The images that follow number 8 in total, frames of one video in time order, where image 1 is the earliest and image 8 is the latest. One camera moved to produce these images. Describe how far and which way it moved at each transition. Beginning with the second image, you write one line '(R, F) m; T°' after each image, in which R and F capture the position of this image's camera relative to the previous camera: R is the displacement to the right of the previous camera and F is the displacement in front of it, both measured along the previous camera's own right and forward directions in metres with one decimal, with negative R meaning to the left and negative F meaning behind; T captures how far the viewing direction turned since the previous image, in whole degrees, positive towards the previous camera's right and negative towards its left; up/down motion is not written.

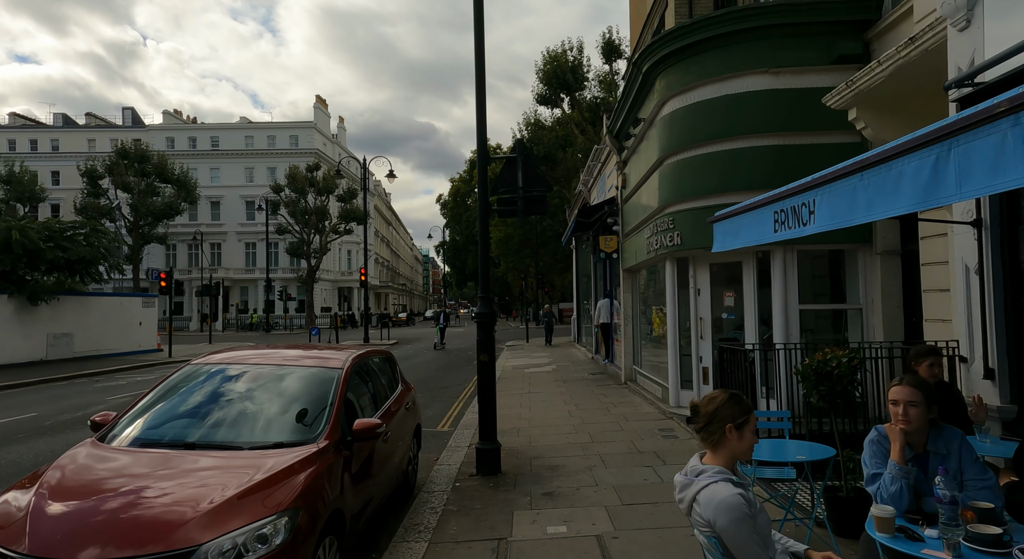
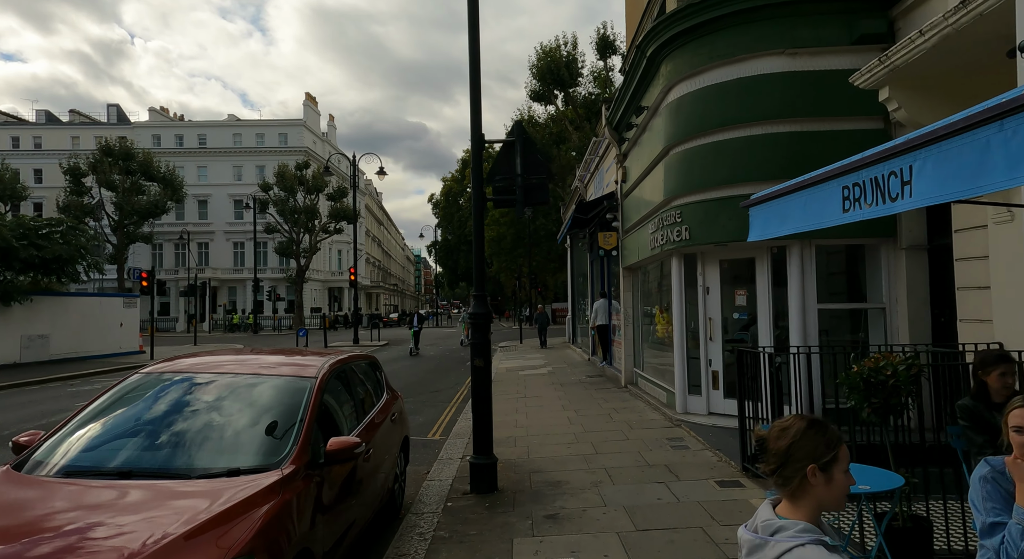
(-0.1, +0.6) m; +1°
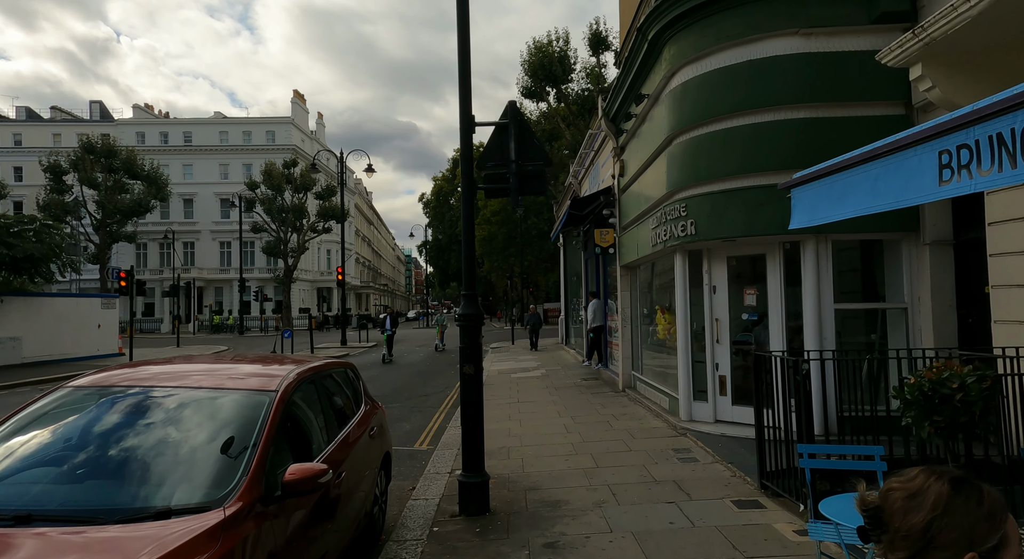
(0.0, +0.6) m; +1°
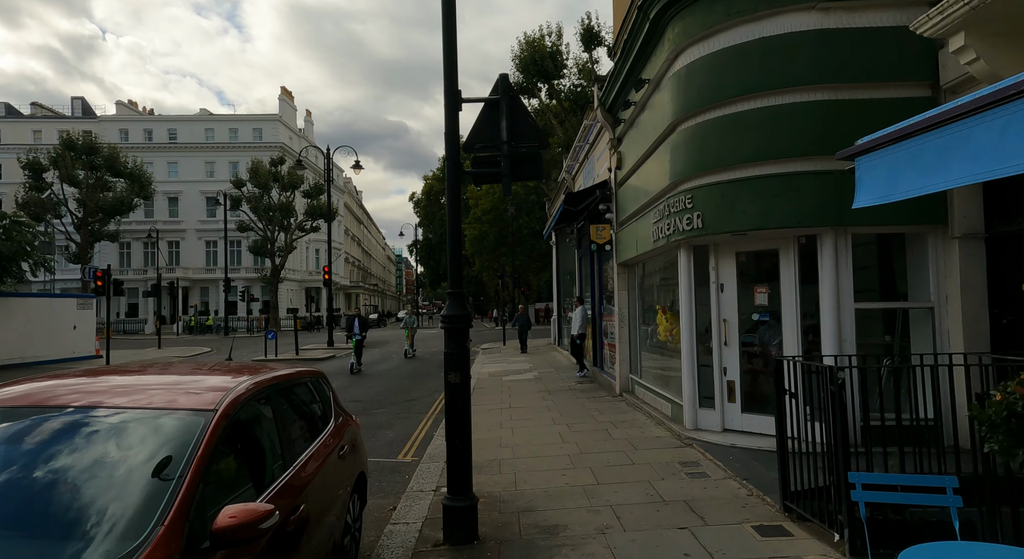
(0.0, +0.6) m; +1°
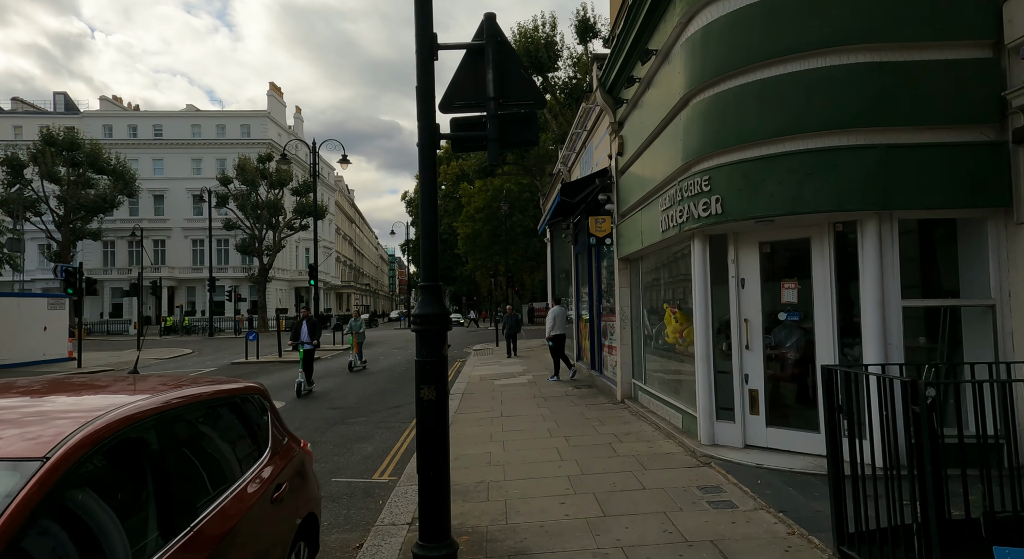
(0.0, +0.9) m; +1°
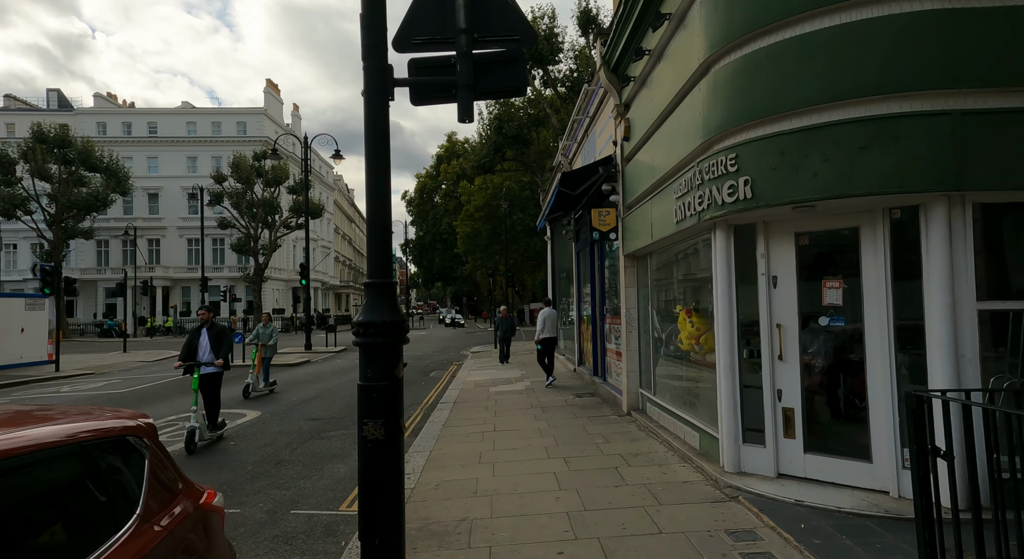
(+0.1, +0.9) m; 0°
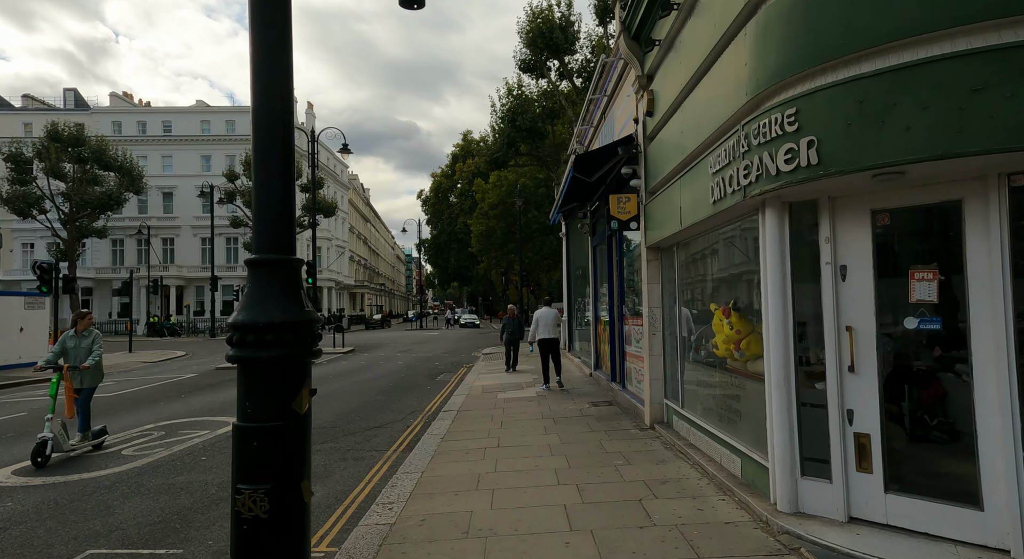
(+0.1, +1.0) m; -2°
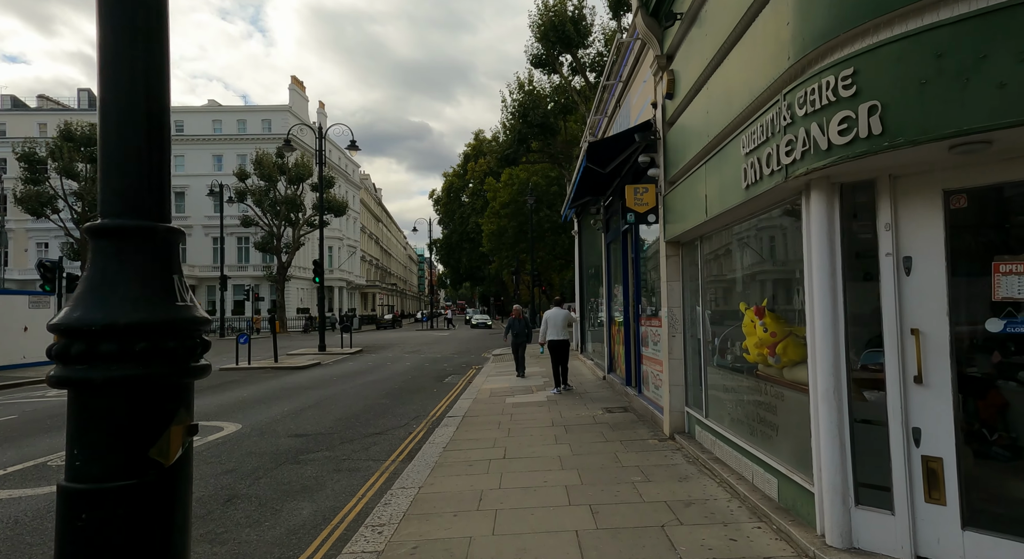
(+0.1, +0.6) m; -1°
